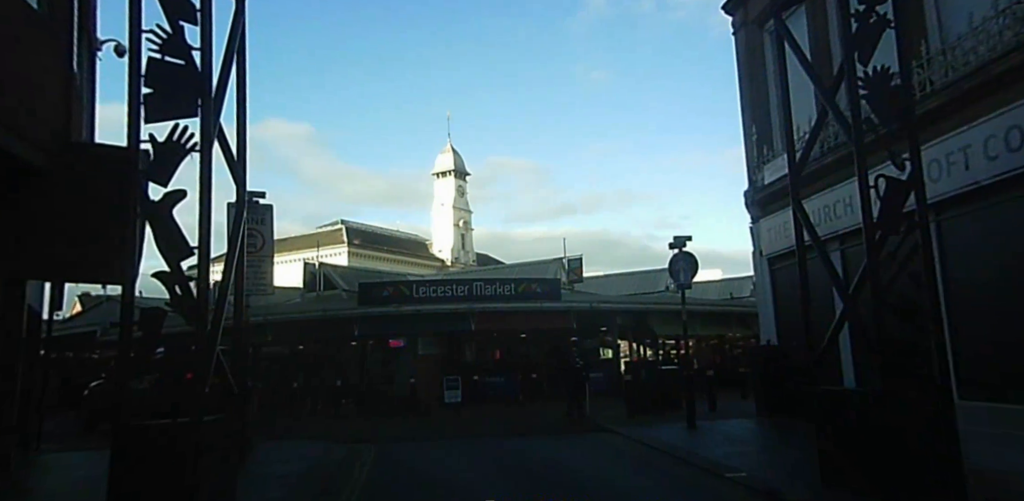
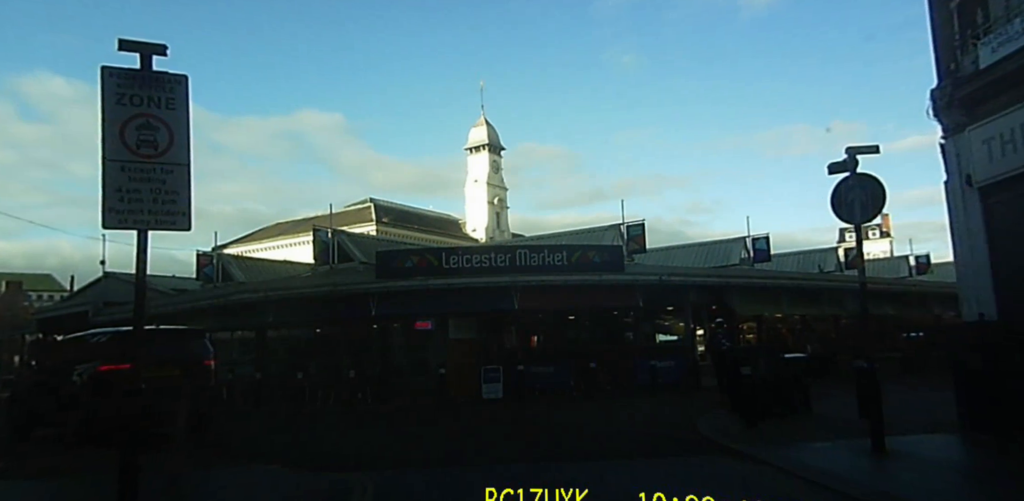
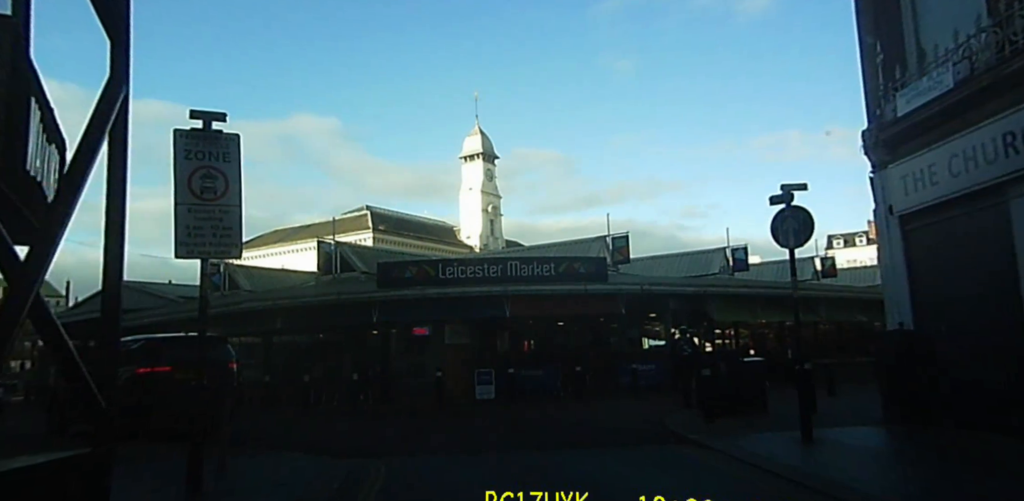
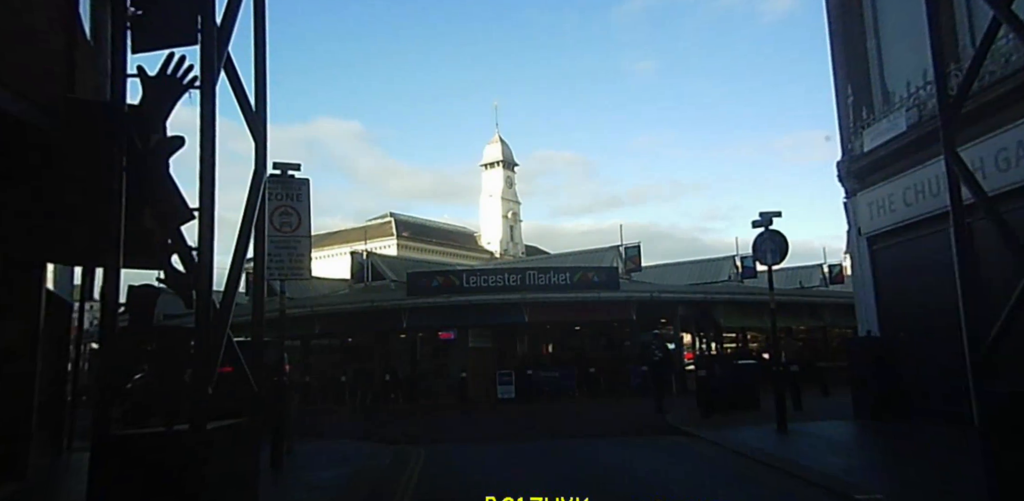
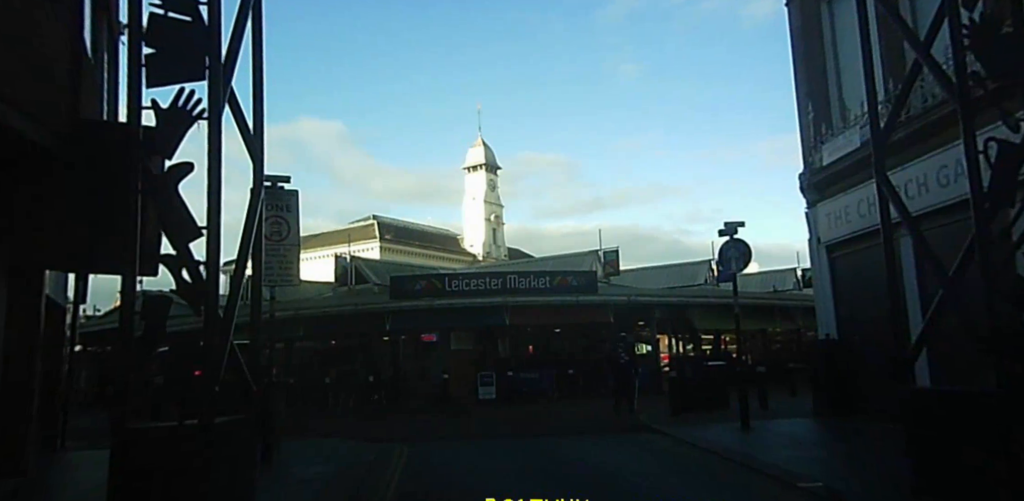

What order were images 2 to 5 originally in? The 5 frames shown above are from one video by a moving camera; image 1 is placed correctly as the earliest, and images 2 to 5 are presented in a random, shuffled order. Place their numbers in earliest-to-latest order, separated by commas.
5, 4, 3, 2
